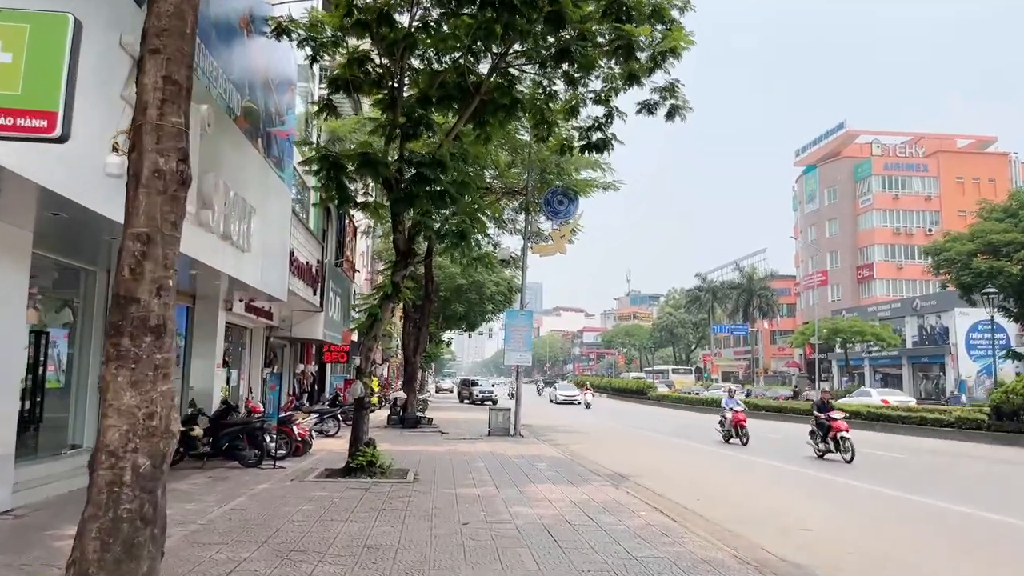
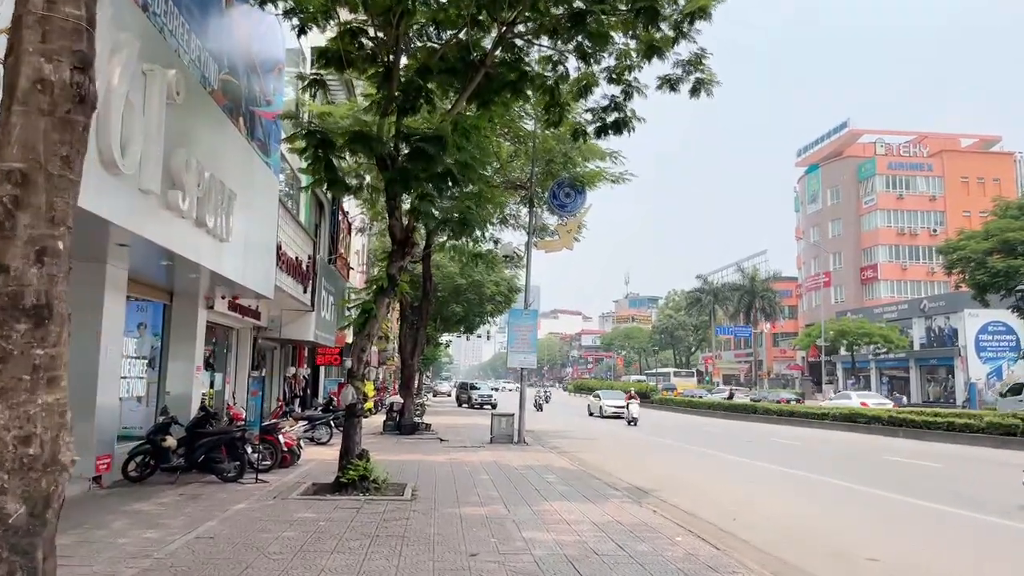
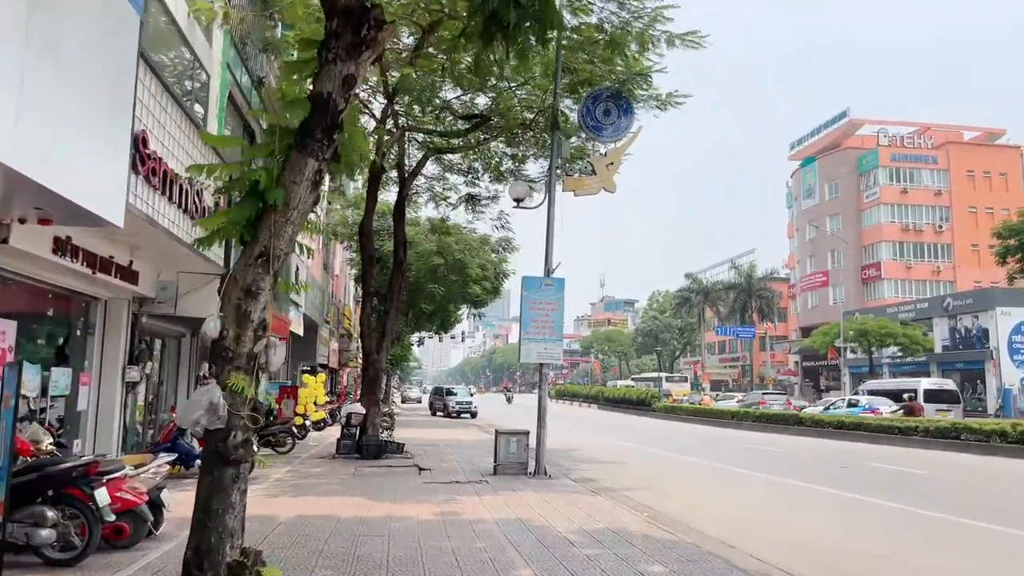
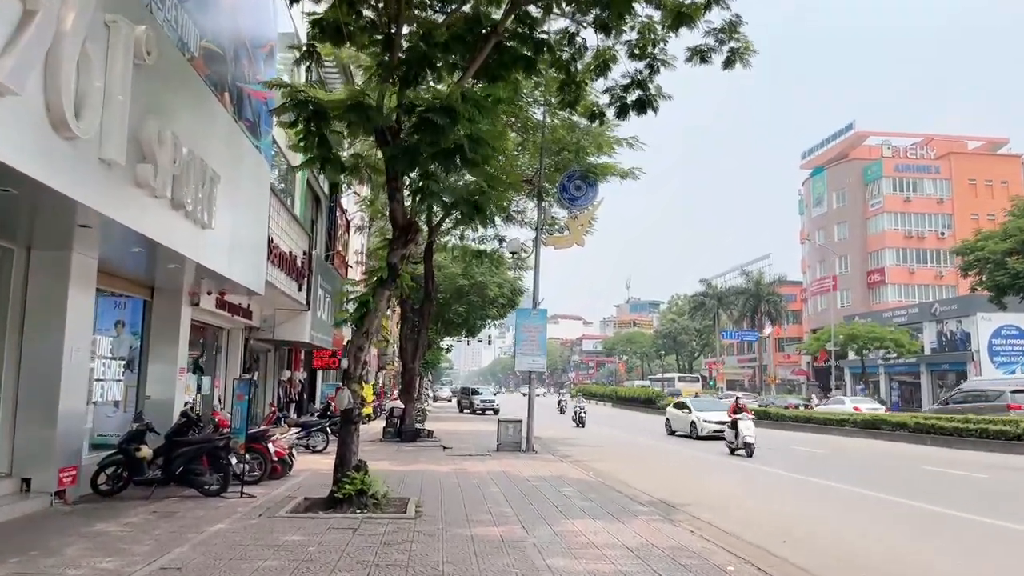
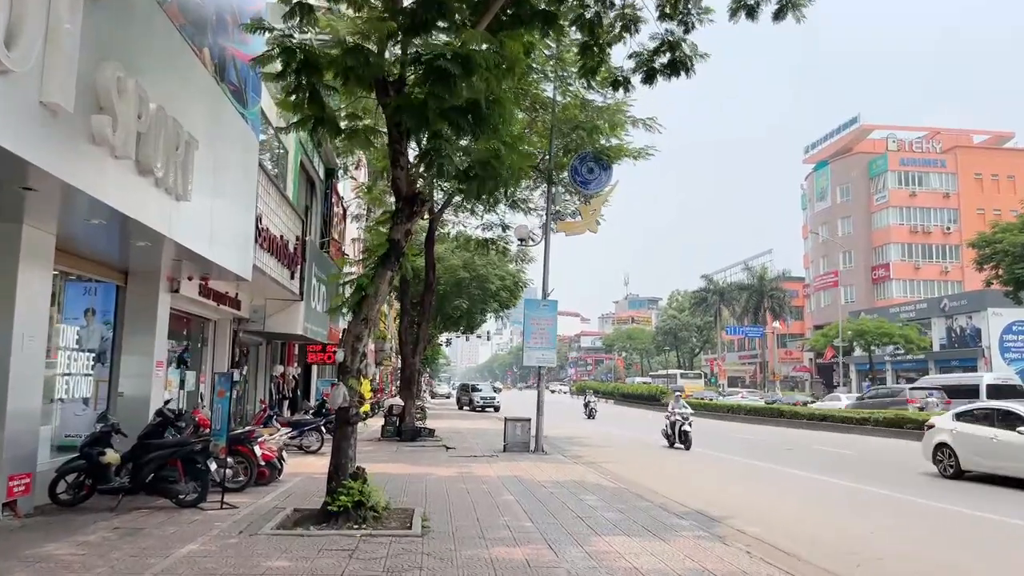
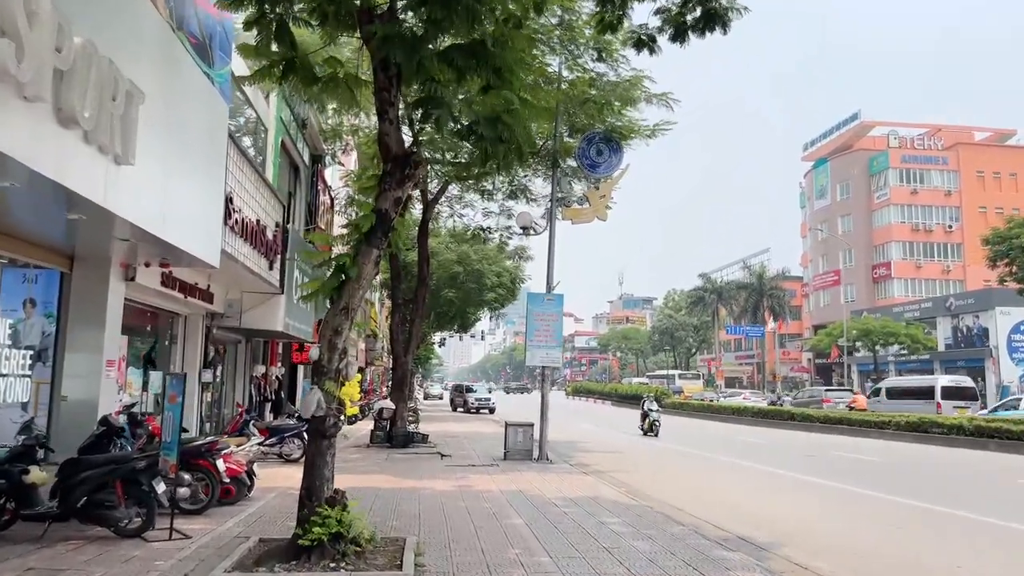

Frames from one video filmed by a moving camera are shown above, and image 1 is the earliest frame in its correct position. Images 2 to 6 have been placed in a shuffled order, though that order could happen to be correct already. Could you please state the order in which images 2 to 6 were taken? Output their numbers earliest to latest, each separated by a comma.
2, 4, 5, 6, 3
